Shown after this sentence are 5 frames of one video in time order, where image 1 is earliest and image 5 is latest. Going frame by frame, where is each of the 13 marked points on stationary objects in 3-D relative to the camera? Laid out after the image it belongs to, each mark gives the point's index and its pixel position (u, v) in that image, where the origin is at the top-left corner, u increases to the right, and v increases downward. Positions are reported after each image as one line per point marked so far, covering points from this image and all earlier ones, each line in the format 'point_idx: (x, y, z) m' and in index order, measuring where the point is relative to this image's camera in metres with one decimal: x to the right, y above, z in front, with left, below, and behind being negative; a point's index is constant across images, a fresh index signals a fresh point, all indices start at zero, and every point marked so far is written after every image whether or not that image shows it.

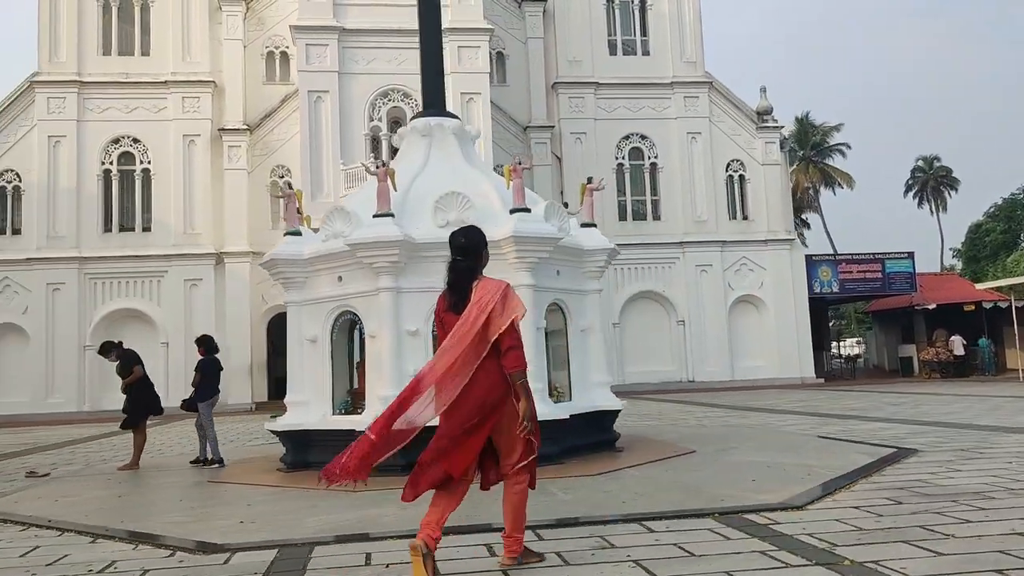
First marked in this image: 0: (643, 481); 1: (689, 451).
0: (+1.0, -1.5, +6.0) m
1: (+1.8, -1.7, +8.1) m
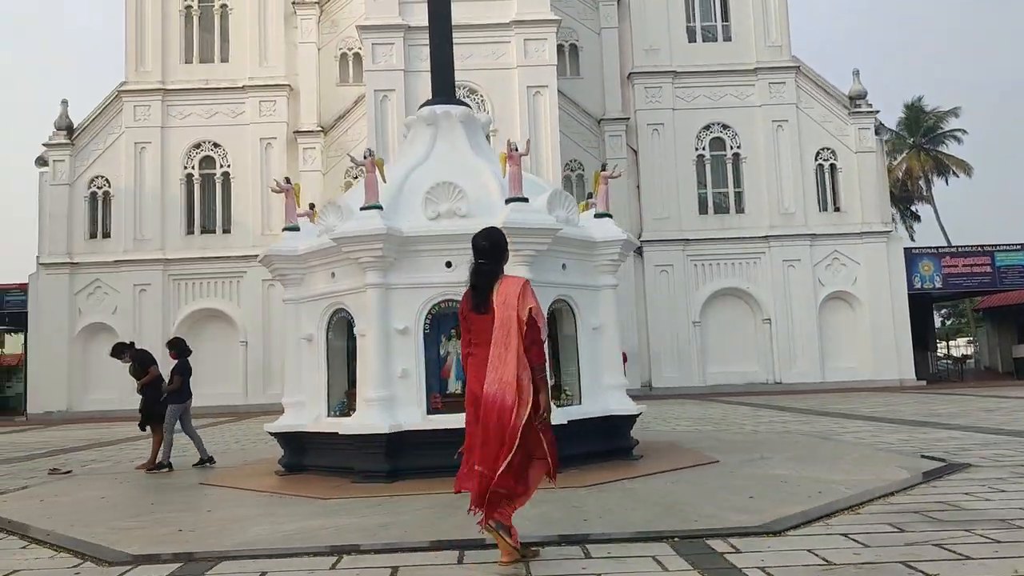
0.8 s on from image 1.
0: (+0.8, -1.4, +5.5) m
1: (+1.9, -1.6, +7.4) m
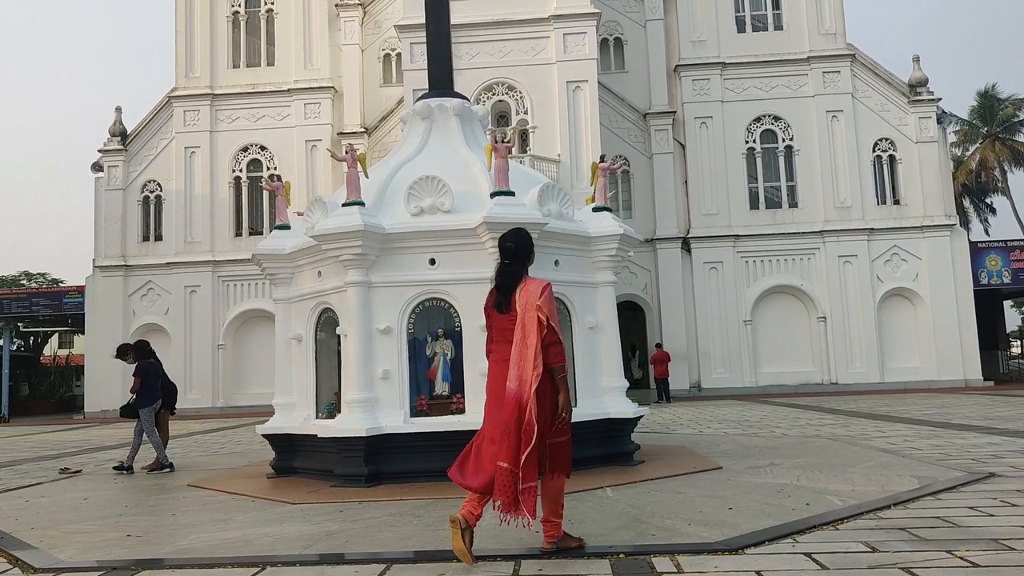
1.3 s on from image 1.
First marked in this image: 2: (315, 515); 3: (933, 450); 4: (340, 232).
0: (+0.6, -1.4, +5.2) m
1: (+1.8, -1.6, +7.0) m
2: (-1.3, -1.5, +5.2) m
3: (+4.3, -1.6, +7.9) m
4: (-1.4, +0.5, +6.3) m
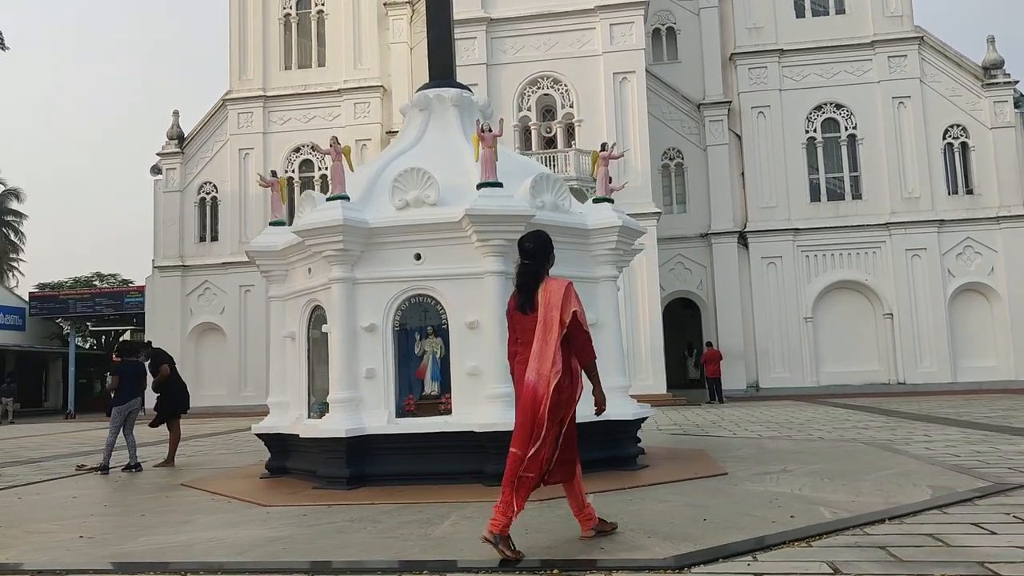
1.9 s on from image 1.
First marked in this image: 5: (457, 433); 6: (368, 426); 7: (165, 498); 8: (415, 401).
0: (+0.4, -1.4, +4.8) m
1: (+1.8, -1.5, +6.6) m
2: (-1.5, -1.5, +5.1) m
3: (+4.3, -1.6, +7.3) m
4: (-1.5, +0.5, +6.2) m
5: (-0.4, -1.1, +6.0) m
6: (-1.1, -1.1, +6.1) m
7: (-2.8, -1.7, +6.3) m
8: (-0.8, -0.9, +6.3) m
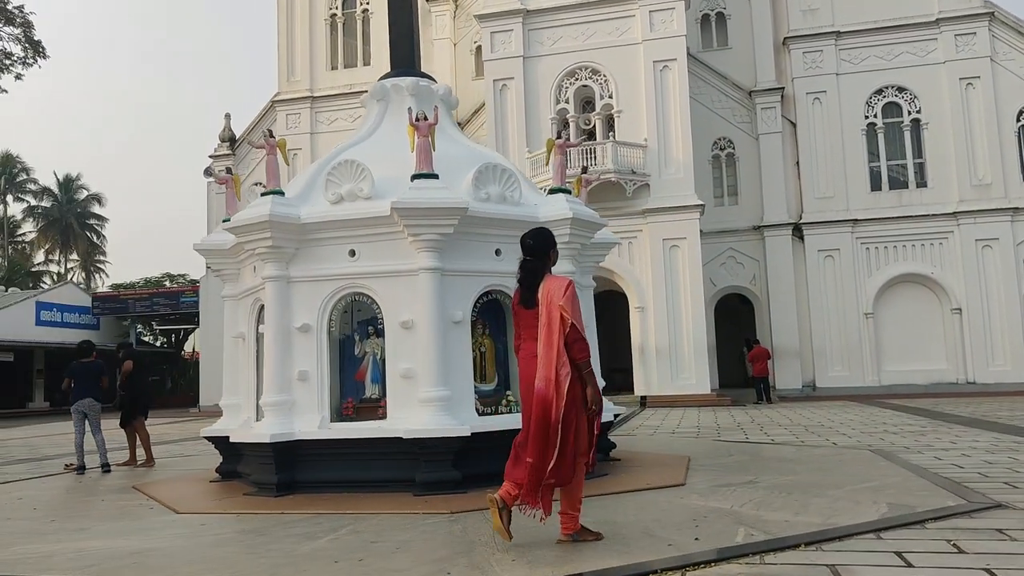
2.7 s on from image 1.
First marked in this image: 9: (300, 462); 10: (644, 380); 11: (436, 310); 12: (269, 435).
0: (-0.2, -1.4, +4.5) m
1: (+1.3, -1.5, +6.0) m
2: (-2.1, -1.5, +4.9) m
3: (+3.9, -1.5, +6.5) m
4: (-2.0, +0.5, +6.0) m
5: (-0.9, -1.1, +5.7) m
6: (-1.6, -1.1, +5.9) m
7: (-3.2, -1.7, +6.3) m
8: (-1.3, -0.9, +6.1) m
9: (-1.6, -1.3, +6.0) m
10: (+3.3, -2.3, +19.5) m
11: (-0.6, -0.2, +5.8) m
12: (-1.8, -1.1, +5.7) m
